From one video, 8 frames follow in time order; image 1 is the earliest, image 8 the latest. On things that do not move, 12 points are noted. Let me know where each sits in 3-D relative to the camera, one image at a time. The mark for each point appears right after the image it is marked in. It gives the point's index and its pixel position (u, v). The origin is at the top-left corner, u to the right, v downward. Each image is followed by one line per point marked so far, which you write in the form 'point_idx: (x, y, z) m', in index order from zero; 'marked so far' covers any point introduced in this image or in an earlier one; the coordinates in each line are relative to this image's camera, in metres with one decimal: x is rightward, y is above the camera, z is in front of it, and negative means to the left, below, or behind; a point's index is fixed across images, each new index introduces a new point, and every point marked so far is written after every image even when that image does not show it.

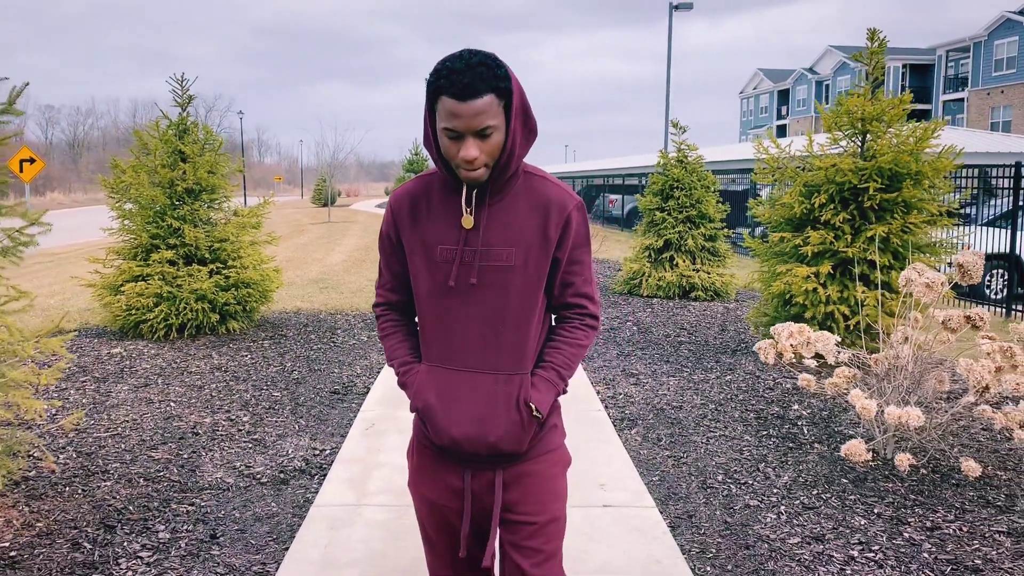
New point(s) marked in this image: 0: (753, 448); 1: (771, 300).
0: (+1.2, -0.8, +4.5) m
1: (+1.9, -0.1, +6.4) m
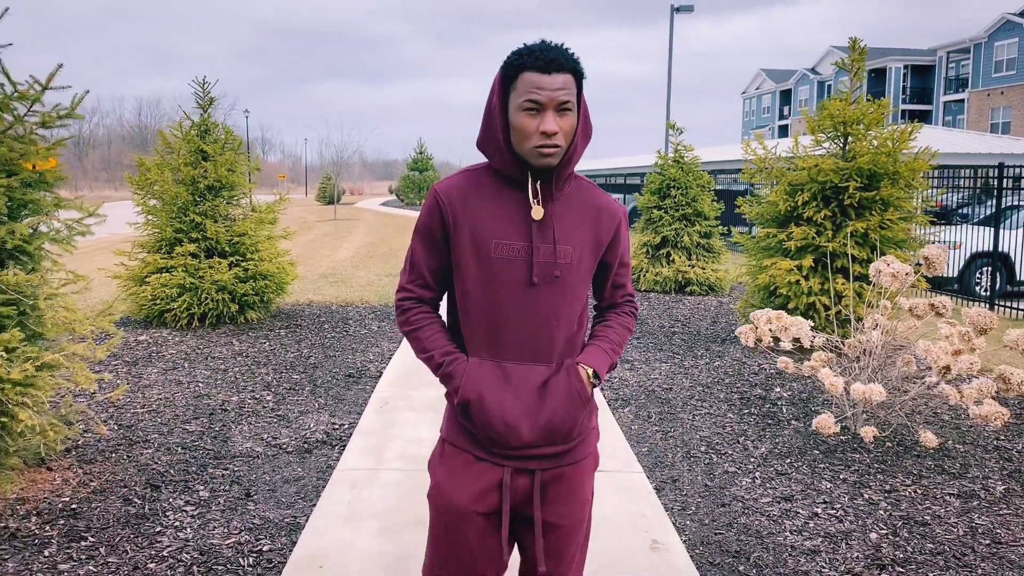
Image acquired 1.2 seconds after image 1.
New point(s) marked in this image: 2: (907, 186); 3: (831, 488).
0: (+1.2, -0.7, +4.9) m
1: (+1.9, 0.0, +6.9) m
2: (+2.8, +0.7, +6.2) m
3: (+1.4, -0.9, +4.0) m
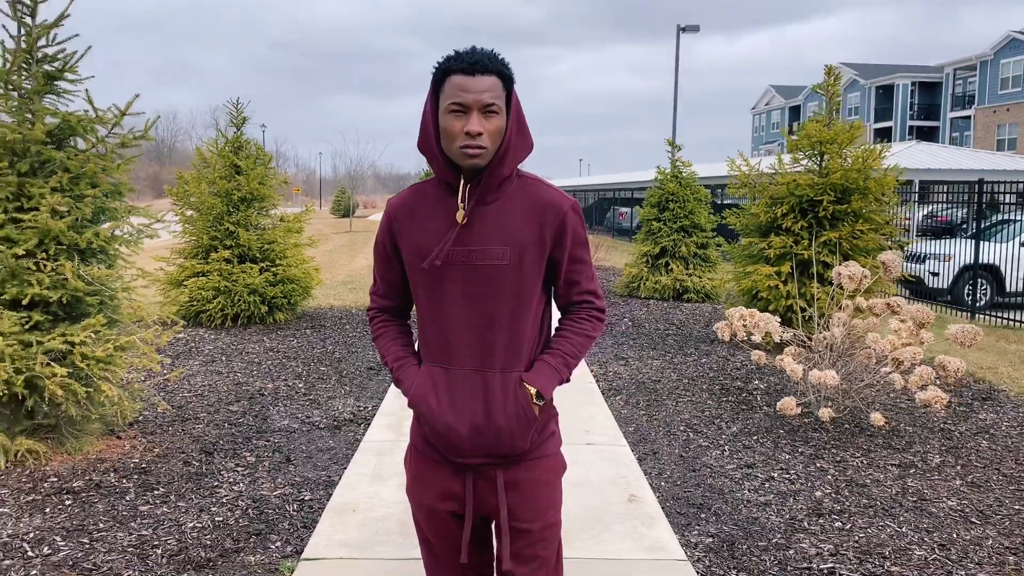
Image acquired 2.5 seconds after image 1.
0: (+1.3, -0.8, +5.5) m
1: (+2.0, -0.1, +7.5) m
2: (+2.8, +0.7, +6.9) m
3: (+1.4, -0.9, +4.6) m
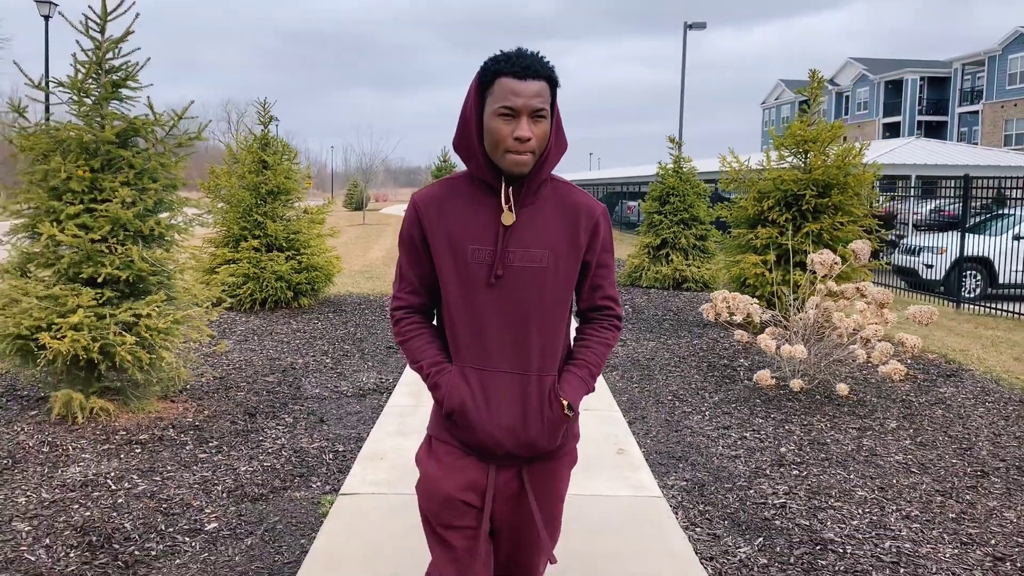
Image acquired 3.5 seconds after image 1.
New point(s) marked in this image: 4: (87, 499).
0: (+1.3, -0.6, +6.1) m
1: (+2.0, 0.0, +8.1) m
2: (+2.9, +0.8, +7.5) m
3: (+1.5, -0.8, +5.2) m
4: (-1.9, -0.9, +3.8) m
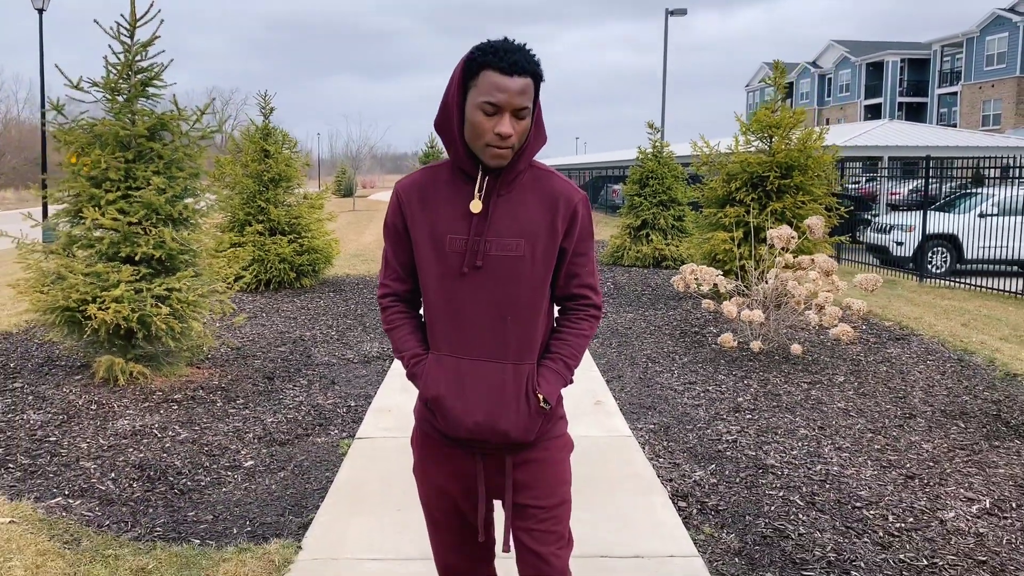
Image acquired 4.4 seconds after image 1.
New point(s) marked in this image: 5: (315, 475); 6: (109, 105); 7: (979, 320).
0: (+1.2, -0.4, +6.8) m
1: (+1.9, +0.3, +8.8) m
2: (+2.8, +1.0, +8.1) m
3: (+1.4, -0.6, +5.9) m
4: (-1.9, -0.8, +4.5) m
5: (-0.9, -0.9, +4.2) m
6: (-2.5, +1.1, +5.4) m
7: (+4.6, -0.3, +8.6) m
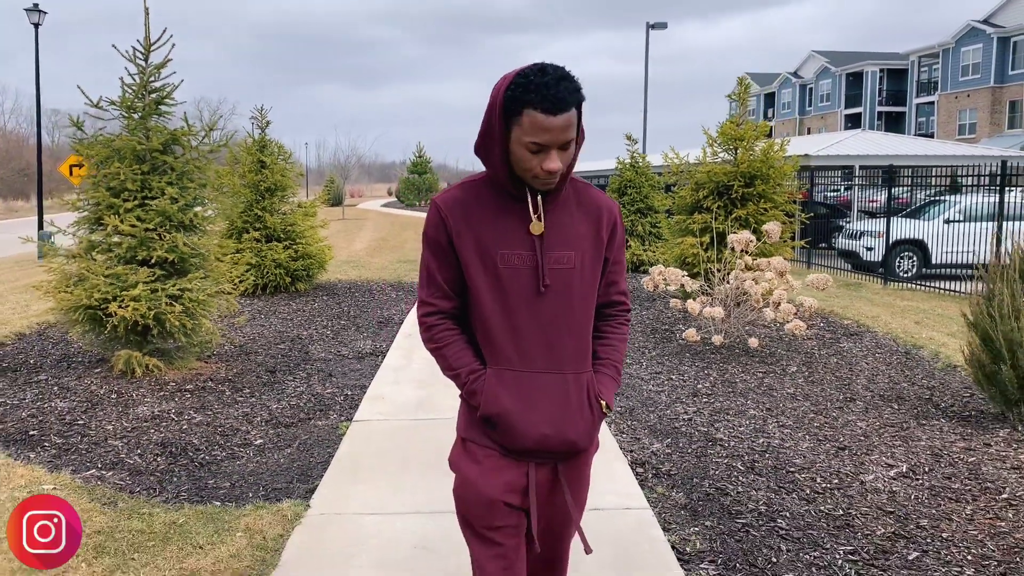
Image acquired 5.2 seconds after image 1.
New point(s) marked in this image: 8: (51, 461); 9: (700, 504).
0: (+1.1, -0.4, +7.4) m
1: (+1.7, +0.3, +9.4) m
2: (+2.6, +1.0, +8.7) m
3: (+1.3, -0.6, +6.5) m
4: (-2.0, -0.8, +5.0) m
5: (-1.0, -0.9, +4.7) m
6: (-2.6, +1.1, +6.0) m
7: (+4.4, -0.3, +9.2) m
8: (-2.3, -0.9, +4.4) m
9: (+0.8, -0.9, +3.8) m
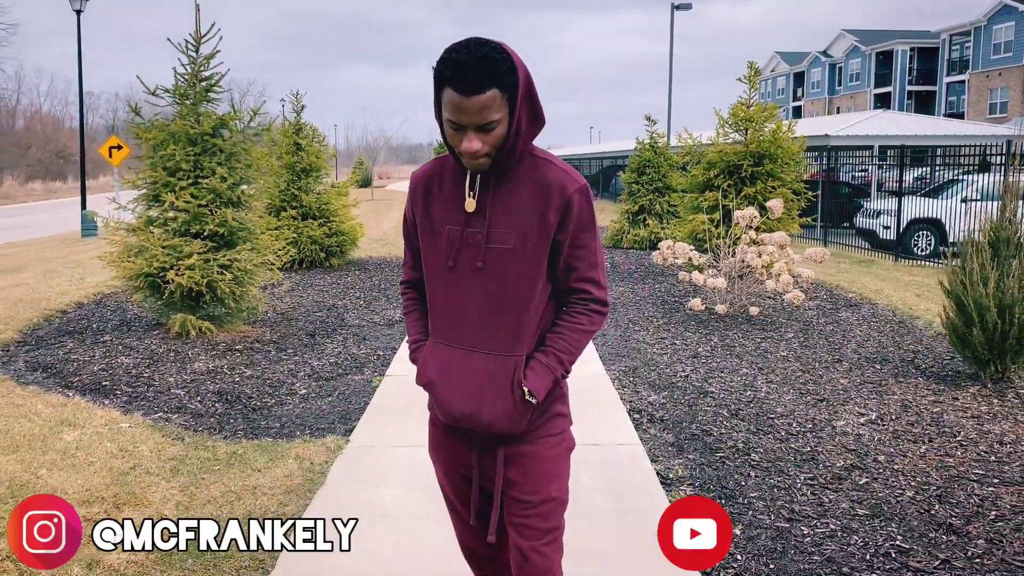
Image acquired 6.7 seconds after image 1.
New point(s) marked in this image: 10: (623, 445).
0: (+1.2, -0.2, +7.9) m
1: (+2.0, +0.6, +9.9) m
2: (+2.8, +1.3, +9.2) m
3: (+1.4, -0.4, +7.0) m
4: (-1.9, -0.6, +5.6) m
5: (-0.9, -0.7, +5.3) m
6: (-2.5, +1.3, +6.6) m
7: (+4.6, 0.0, +9.7) m
8: (-2.2, -0.7, +5.1) m
9: (+0.9, -0.8, +4.4) m
10: (+0.5, -0.8, +4.3) m
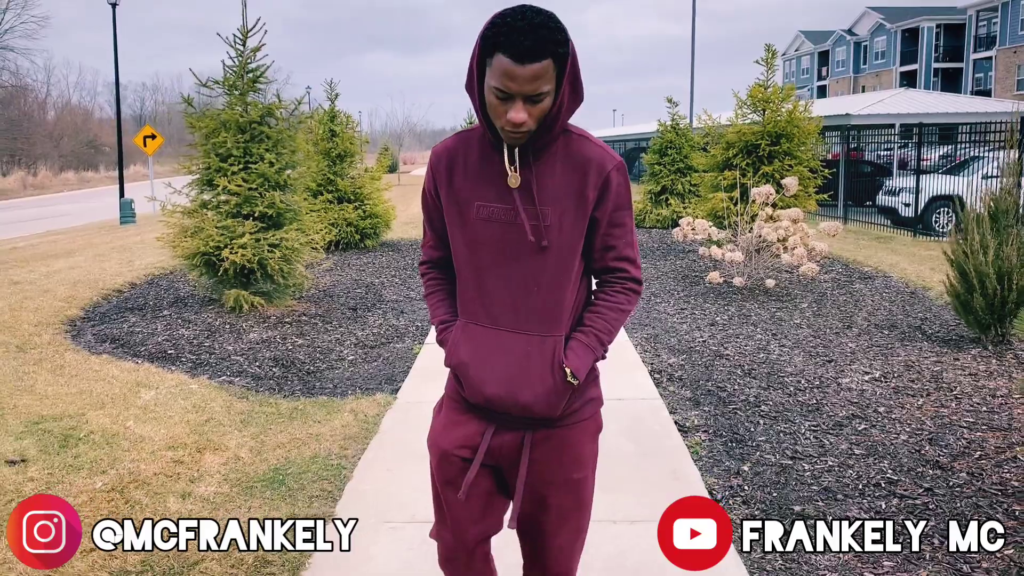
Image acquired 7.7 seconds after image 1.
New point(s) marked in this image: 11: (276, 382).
0: (+1.5, 0.0, +8.3) m
1: (+2.3, +0.8, +10.2) m
2: (+3.1, +1.6, +9.5) m
3: (+1.7, -0.1, +7.4) m
4: (-1.7, -0.4, +6.2) m
5: (-0.7, -0.5, +5.8) m
6: (-2.3, +1.5, +7.1) m
7: (+4.9, +0.3, +10.0) m
8: (-2.1, -0.5, +5.6) m
9: (+1.0, -0.6, +4.8) m
10: (+0.7, -0.6, +4.7) m
11: (-1.4, -0.6, +5.4) m
